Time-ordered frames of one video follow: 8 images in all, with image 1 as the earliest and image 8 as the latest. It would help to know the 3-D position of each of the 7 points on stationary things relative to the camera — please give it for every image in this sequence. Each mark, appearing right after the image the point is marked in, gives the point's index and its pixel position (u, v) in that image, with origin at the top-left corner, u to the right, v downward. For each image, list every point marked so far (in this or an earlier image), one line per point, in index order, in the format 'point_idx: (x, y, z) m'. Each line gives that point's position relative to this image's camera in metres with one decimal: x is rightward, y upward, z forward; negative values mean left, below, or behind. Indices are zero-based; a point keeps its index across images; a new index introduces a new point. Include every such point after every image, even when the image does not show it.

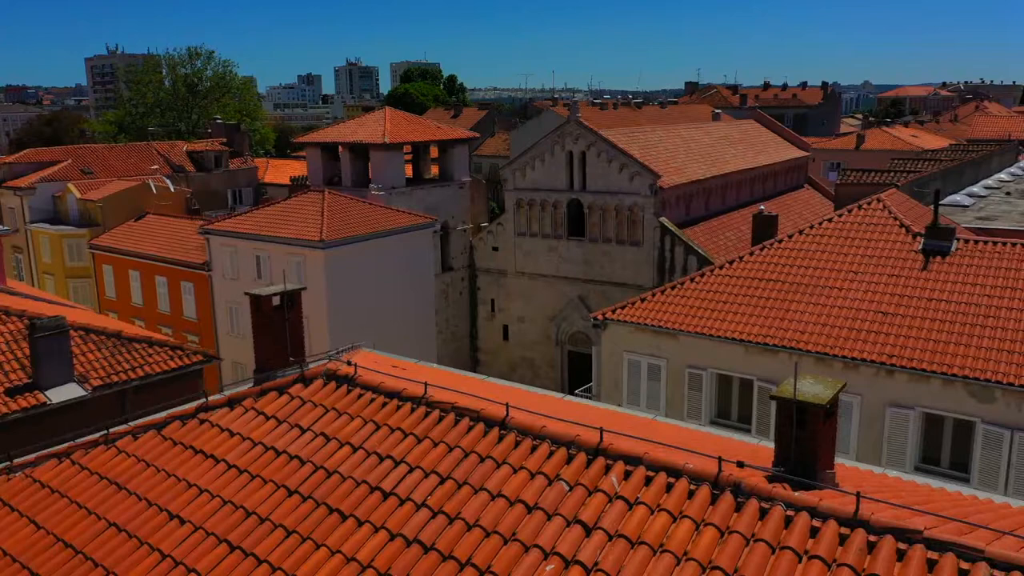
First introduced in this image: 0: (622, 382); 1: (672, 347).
0: (+2.3, -1.9, +17.6) m
1: (+3.1, -1.2, +16.7) m
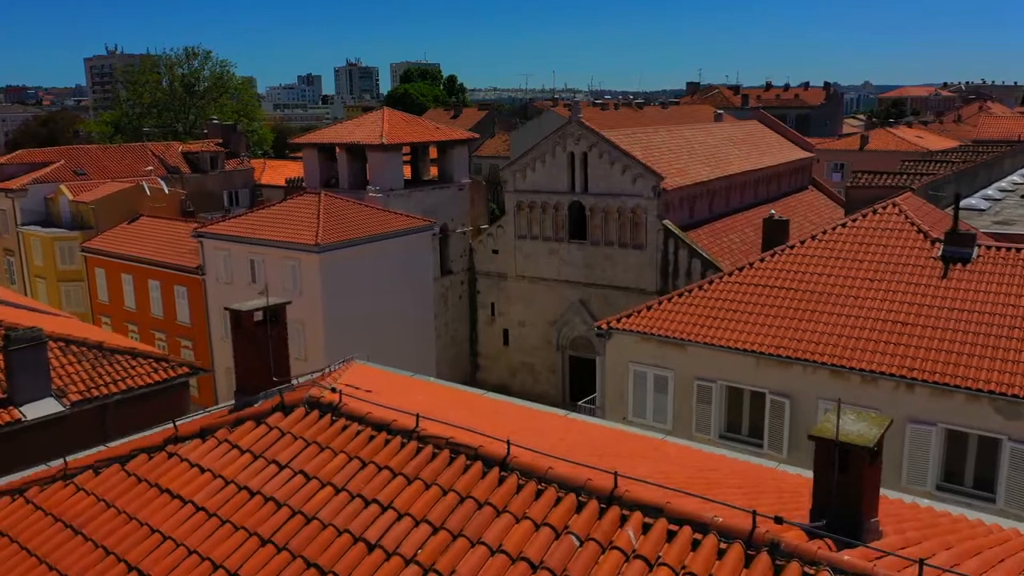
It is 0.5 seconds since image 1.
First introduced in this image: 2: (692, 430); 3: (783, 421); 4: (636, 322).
0: (+2.3, -2.1, +16.9) m
1: (+3.2, -1.3, +16.0) m
2: (+3.4, -2.7, +16.1) m
3: (+4.7, -2.3, +14.9) m
4: (+2.4, -0.7, +16.6) m
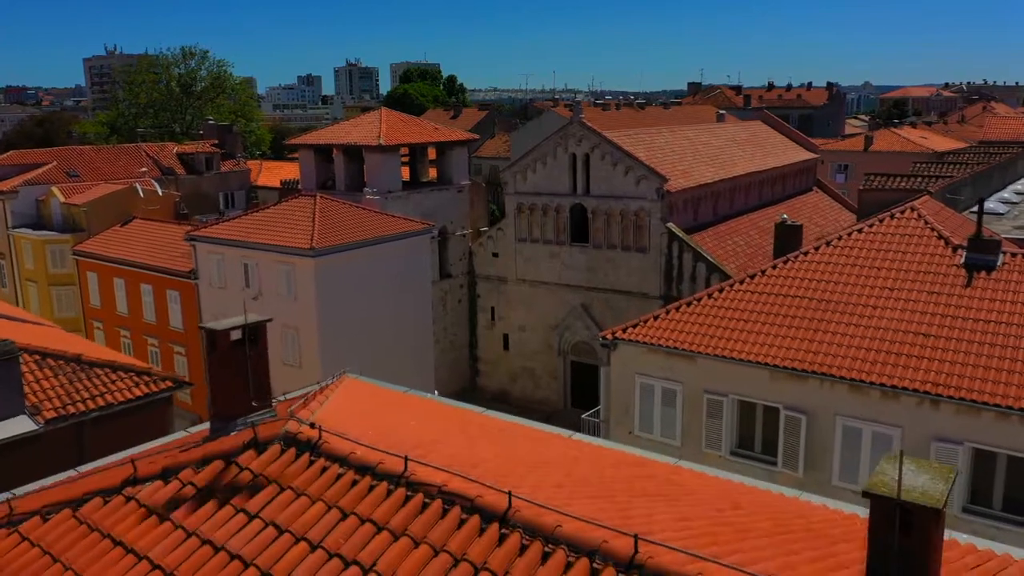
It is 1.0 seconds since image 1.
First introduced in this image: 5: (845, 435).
0: (+2.3, -2.3, +16.2) m
1: (+3.2, -1.5, +15.3) m
2: (+3.4, -2.9, +15.3) m
3: (+4.7, -2.5, +14.1) m
4: (+2.4, -0.8, +15.9) m
5: (+5.4, -2.4, +13.7) m
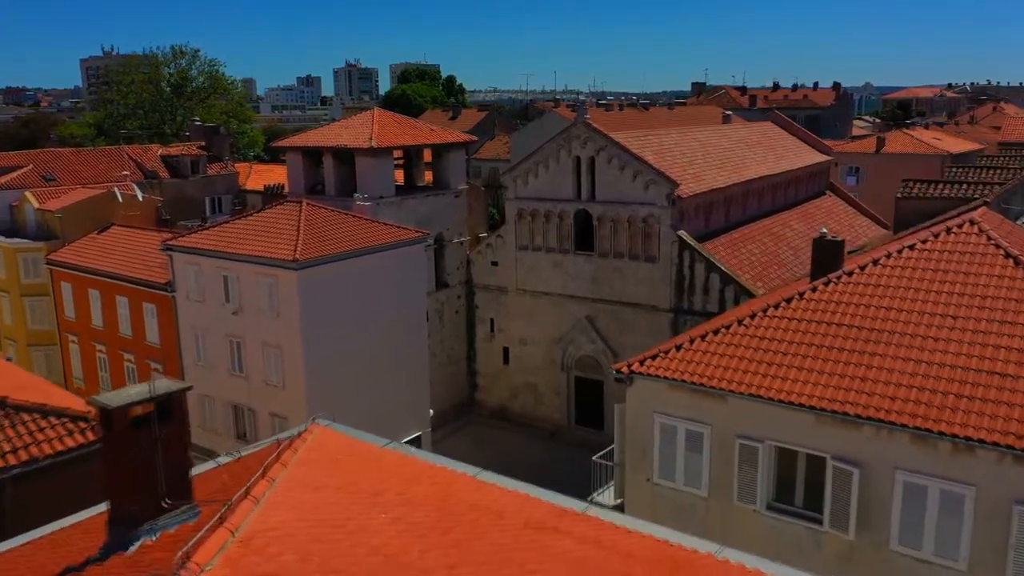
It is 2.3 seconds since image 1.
0: (+2.3, -2.7, +14.1) m
1: (+3.2, -1.9, +13.2) m
2: (+3.4, -3.3, +13.2) m
3: (+4.8, -2.9, +12.0) m
4: (+2.4, -1.2, +13.8) m
5: (+5.4, -2.8, +11.6) m
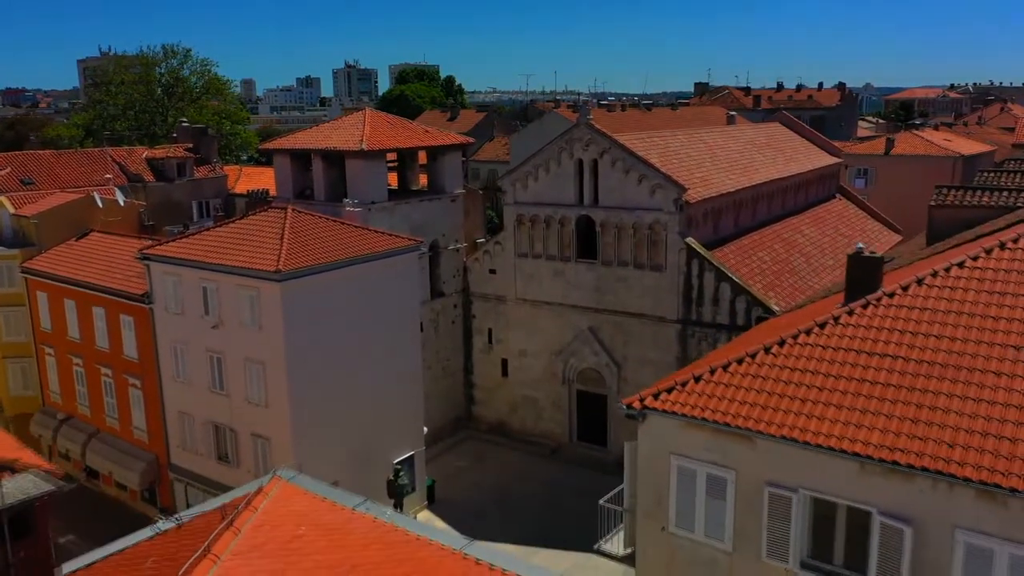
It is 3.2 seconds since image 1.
0: (+2.3, -3.0, +12.4) m
1: (+3.1, -2.2, +11.5) m
2: (+3.4, -3.6, +11.6) m
3: (+4.7, -3.2, +10.3) m
4: (+2.4, -1.6, +12.1) m
5: (+5.3, -3.1, +9.9) m
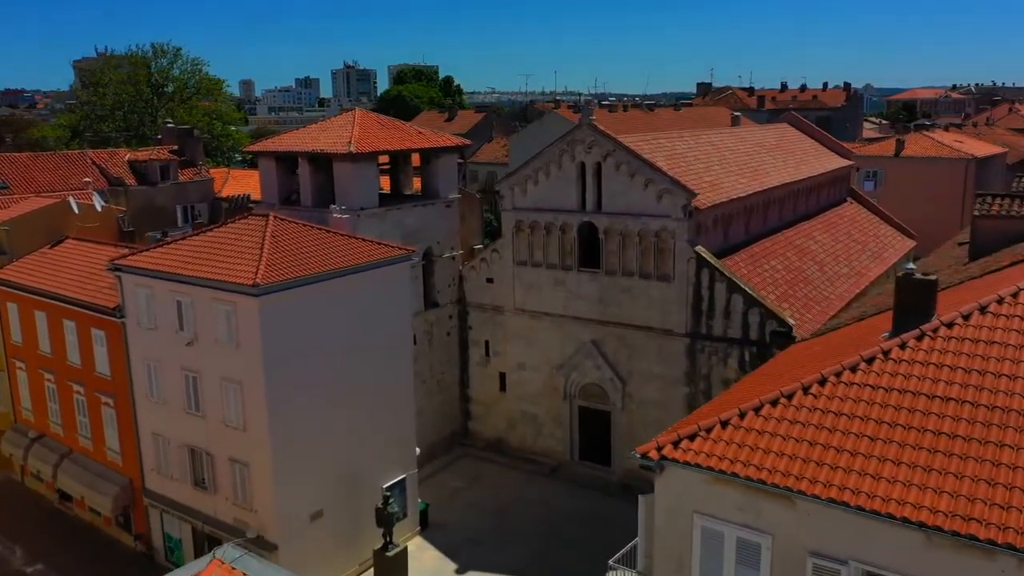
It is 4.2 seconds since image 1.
0: (+2.2, -3.4, +10.6) m
1: (+3.1, -2.6, +9.7) m
2: (+3.3, -4.0, +9.8) m
3: (+4.7, -3.6, +8.6) m
4: (+2.3, -1.9, +10.3) m
5: (+5.3, -3.5, +8.2) m
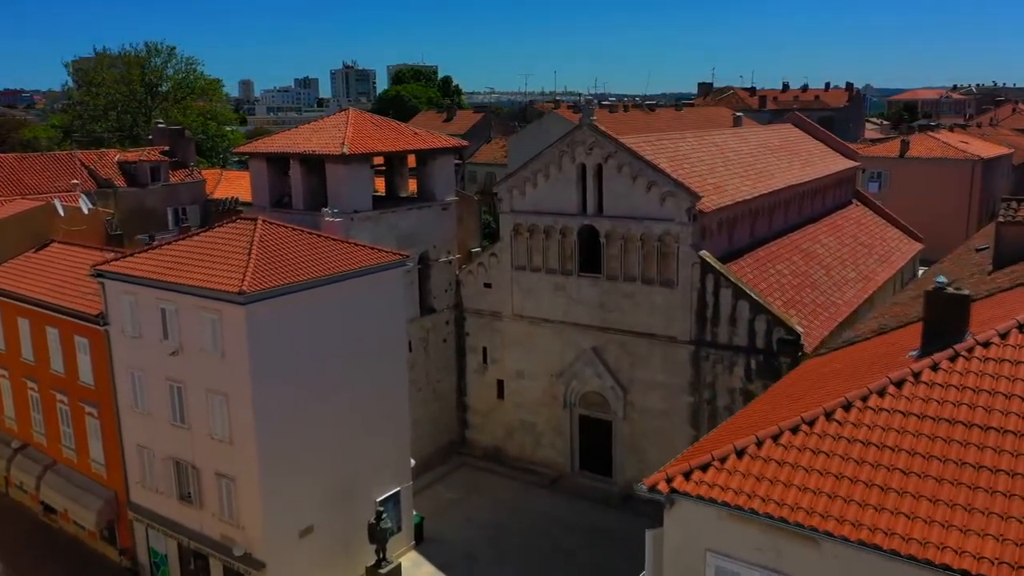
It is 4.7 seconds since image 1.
0: (+2.1, -3.6, +9.7) m
1: (+3.0, -2.8, +8.8) m
2: (+3.3, -4.2, +8.9) m
3: (+4.6, -3.8, +7.6) m
4: (+2.3, -2.1, +9.4) m
5: (+5.2, -3.7, +7.2) m
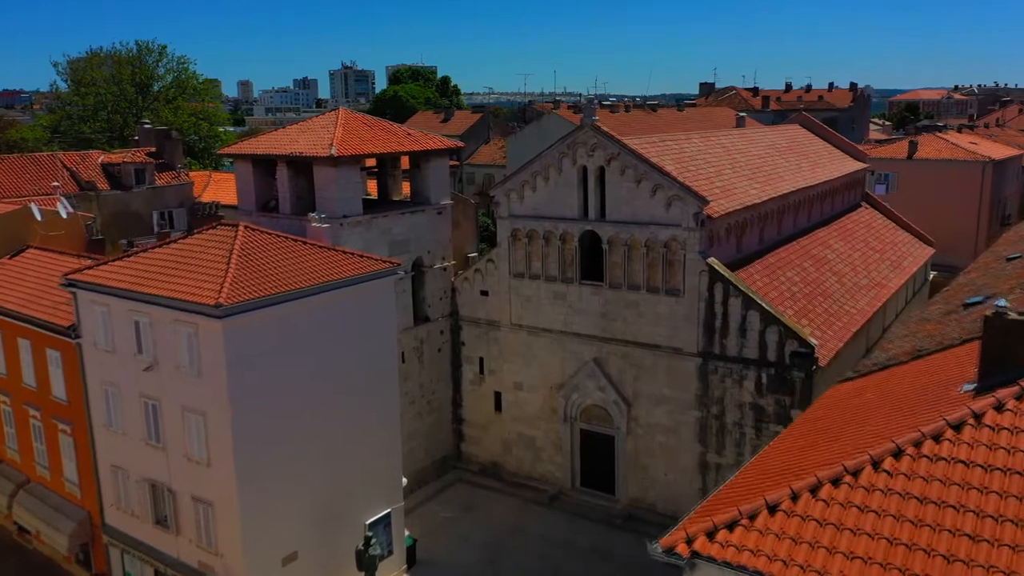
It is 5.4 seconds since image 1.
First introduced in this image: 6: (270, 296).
0: (+2.1, -3.8, +8.3) m
1: (+3.0, -3.1, +7.4) m
2: (+3.2, -4.4, +7.4) m
3: (+4.5, -4.0, +6.2) m
4: (+2.2, -2.4, +8.0) m
5: (+5.2, -3.9, +5.8) m
6: (-5.6, -0.2, +19.8) m
